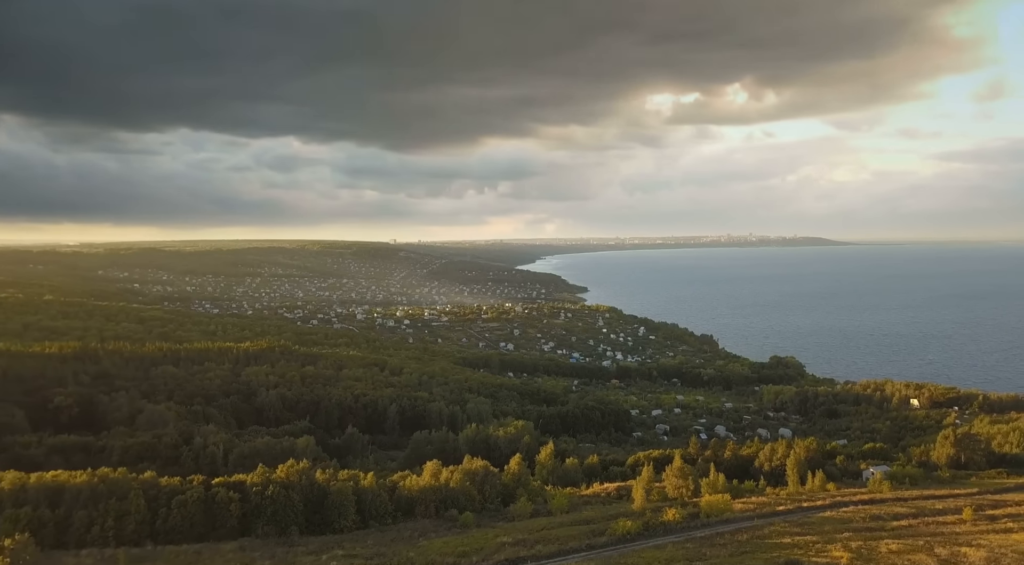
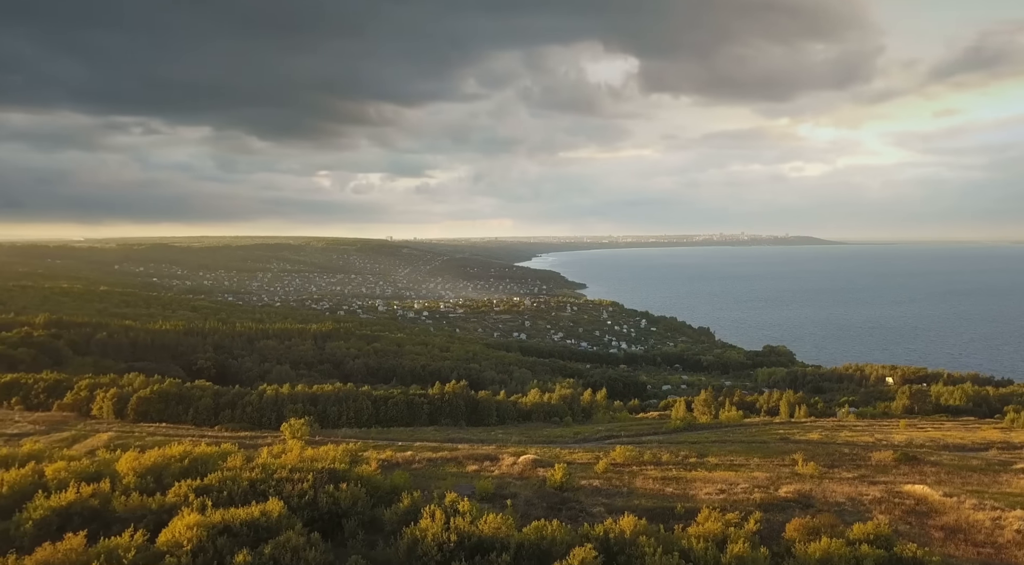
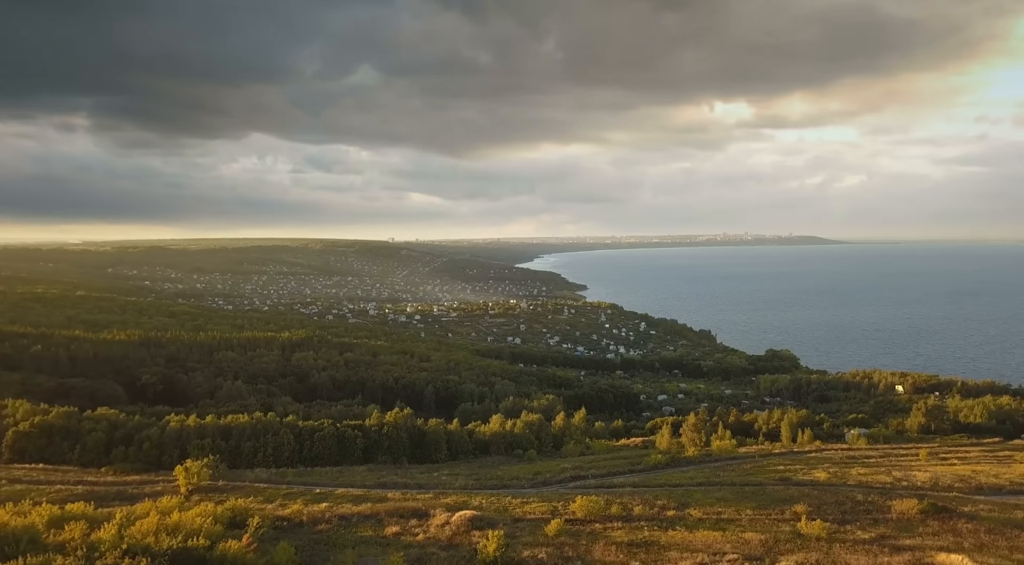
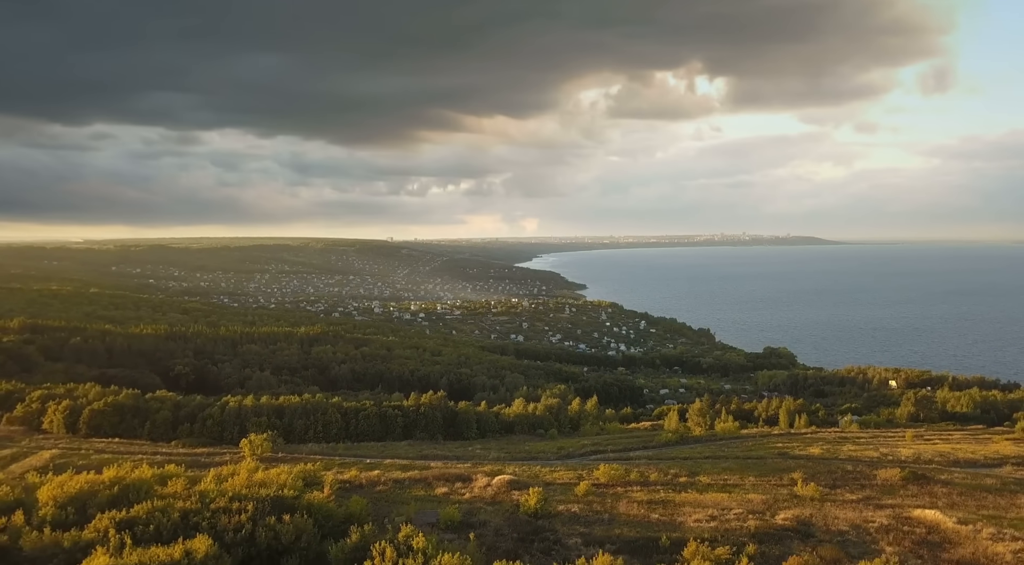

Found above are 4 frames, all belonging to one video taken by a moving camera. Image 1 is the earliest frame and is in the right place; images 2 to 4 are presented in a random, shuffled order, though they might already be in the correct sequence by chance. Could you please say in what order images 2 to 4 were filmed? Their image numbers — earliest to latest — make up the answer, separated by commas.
3, 4, 2
